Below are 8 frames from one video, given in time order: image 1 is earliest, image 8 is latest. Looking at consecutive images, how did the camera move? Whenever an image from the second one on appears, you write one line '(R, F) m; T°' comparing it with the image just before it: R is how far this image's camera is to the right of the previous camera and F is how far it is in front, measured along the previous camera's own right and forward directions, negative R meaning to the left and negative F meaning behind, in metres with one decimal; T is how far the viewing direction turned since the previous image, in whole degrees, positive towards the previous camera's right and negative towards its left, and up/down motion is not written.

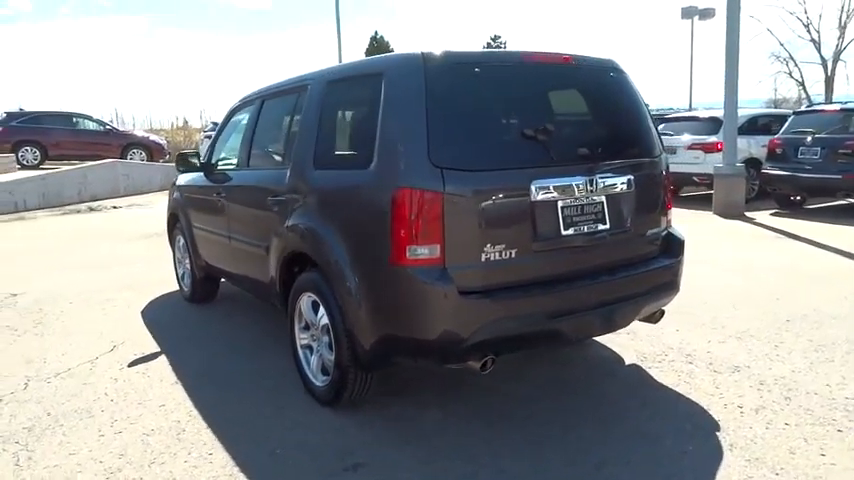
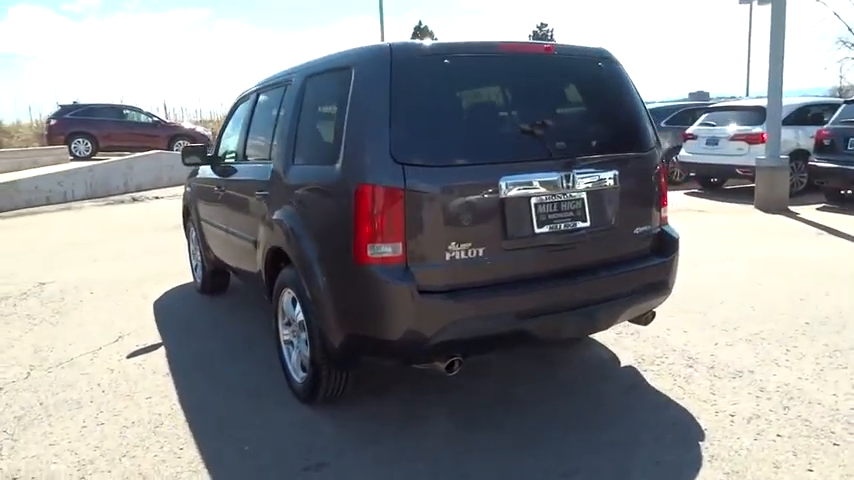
(+0.4, +0.1) m; -5°
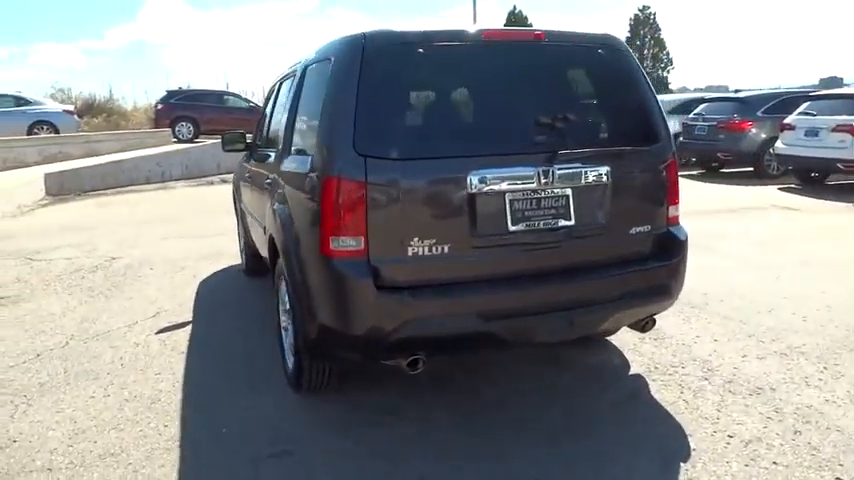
(+0.7, +0.1) m; -9°
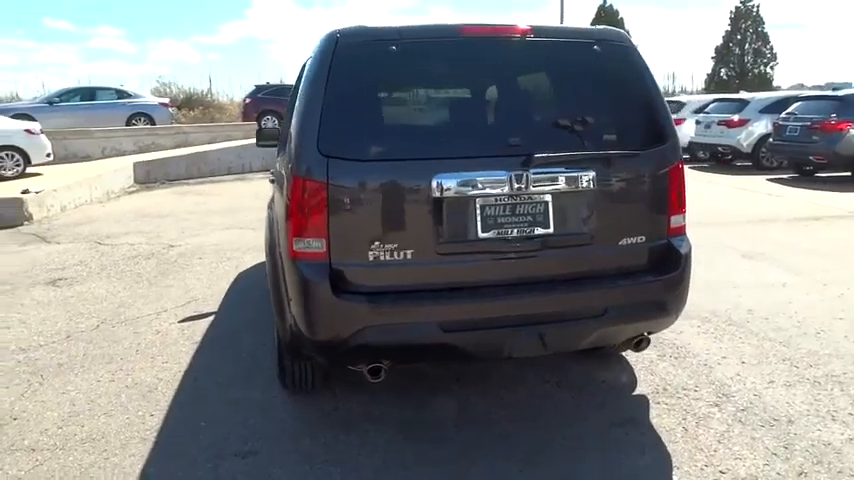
(+0.6, +0.2) m; -8°
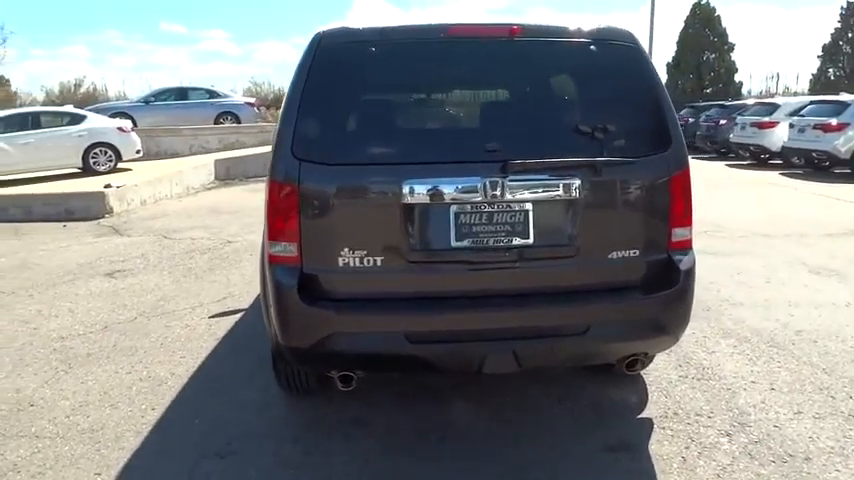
(+0.5, +0.1) m; -8°
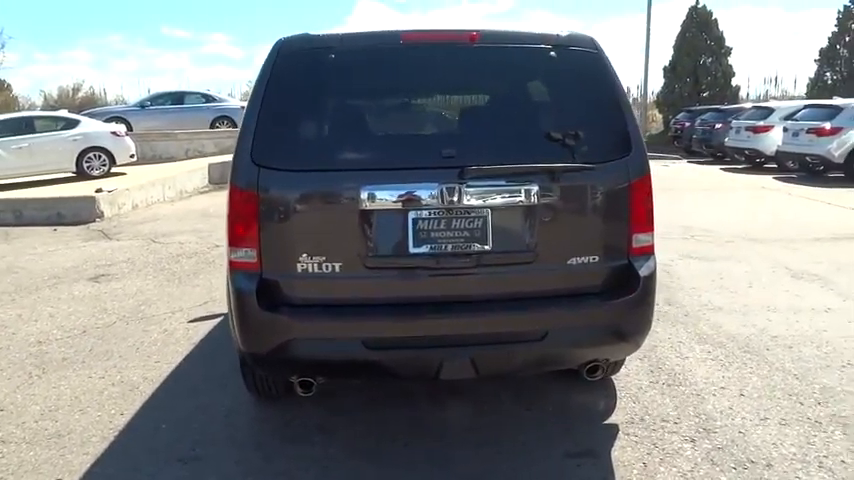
(+0.2, 0.0) m; 0°
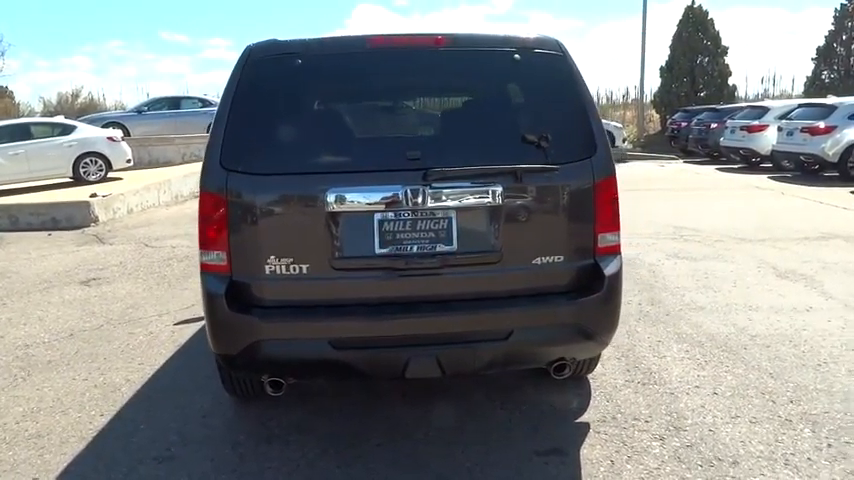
(+0.2, 0.0) m; 0°
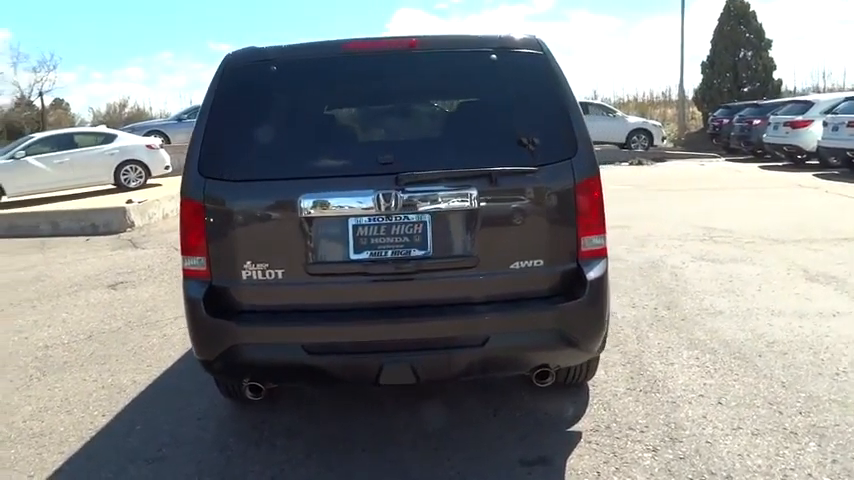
(+0.3, +0.1) m; -4°
